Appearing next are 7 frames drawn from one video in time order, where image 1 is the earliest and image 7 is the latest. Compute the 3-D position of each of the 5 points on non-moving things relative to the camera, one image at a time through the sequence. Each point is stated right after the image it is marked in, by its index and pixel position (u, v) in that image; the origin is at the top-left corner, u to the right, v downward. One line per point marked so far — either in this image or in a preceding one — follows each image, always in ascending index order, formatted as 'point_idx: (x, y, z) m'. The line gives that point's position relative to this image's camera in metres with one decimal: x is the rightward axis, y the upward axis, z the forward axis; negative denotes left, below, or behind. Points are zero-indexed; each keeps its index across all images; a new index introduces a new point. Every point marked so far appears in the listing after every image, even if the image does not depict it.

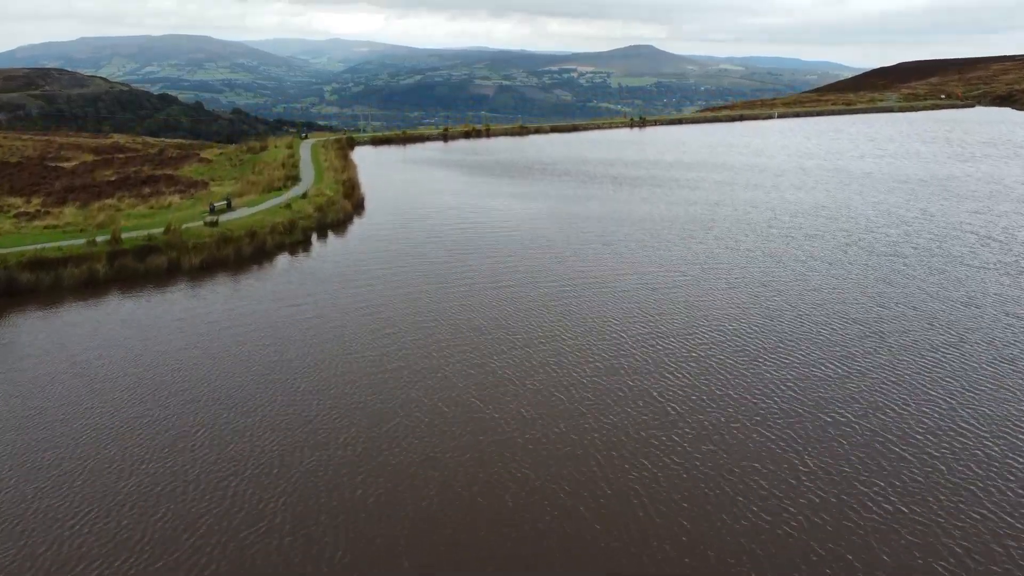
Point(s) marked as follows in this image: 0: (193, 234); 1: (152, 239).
0: (-9.9, +1.7, +19.6) m
1: (-10.8, +1.5, +19.0) m
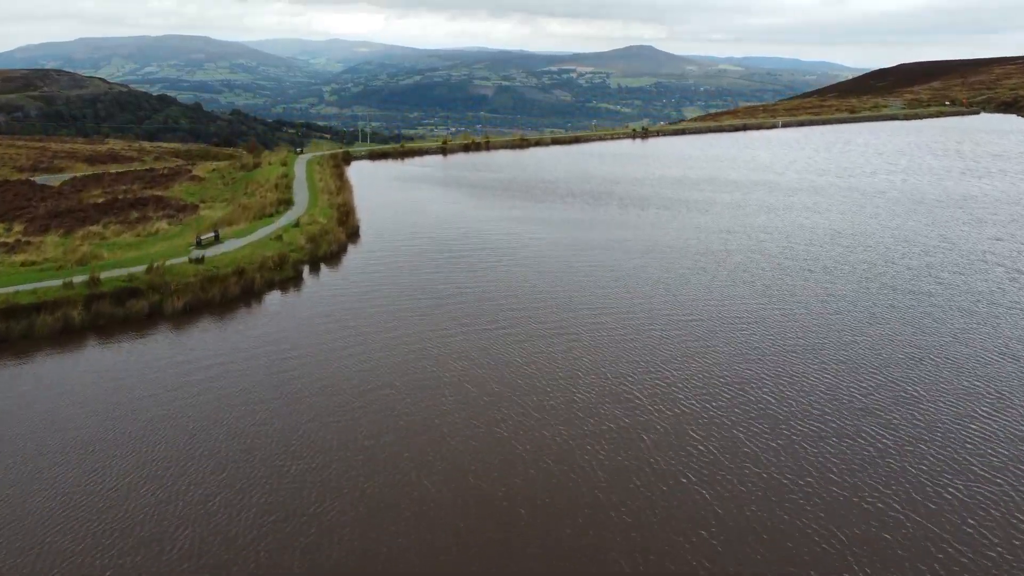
0: (-9.8, +0.5, +18.4) m
1: (-10.7, +0.3, +17.8) m
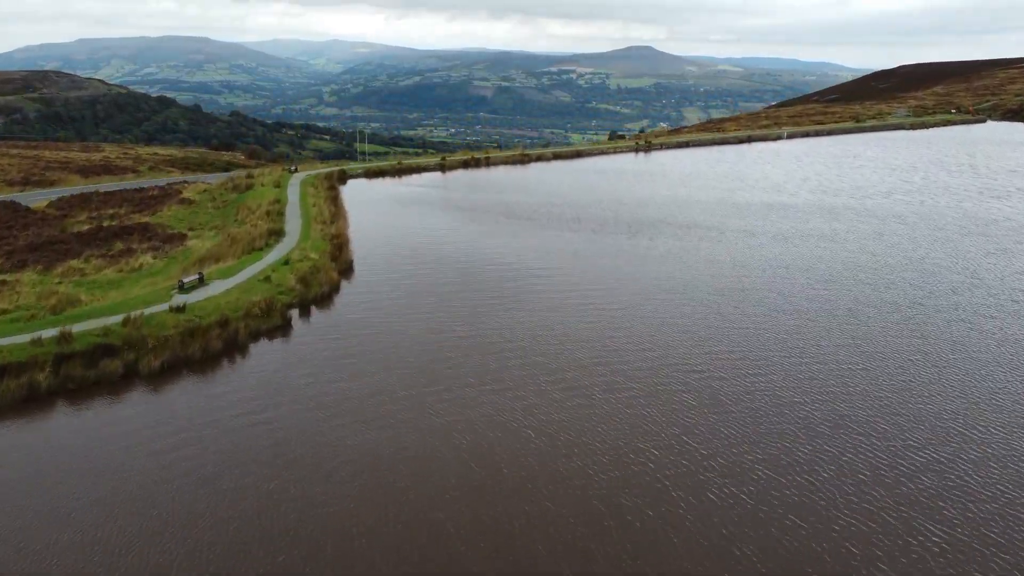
0: (-9.7, -1.0, +17.1) m
1: (-10.6, -1.2, +16.5) m
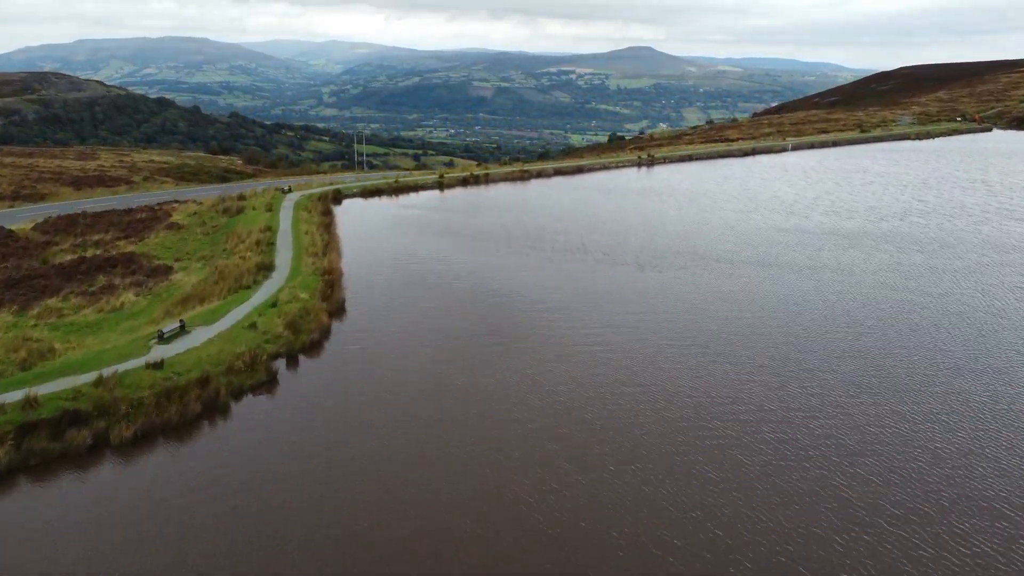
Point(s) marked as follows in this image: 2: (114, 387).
0: (-9.6, -2.4, +15.8) m
1: (-10.5, -2.6, +15.2) m
2: (-9.9, -2.4, +15.6) m
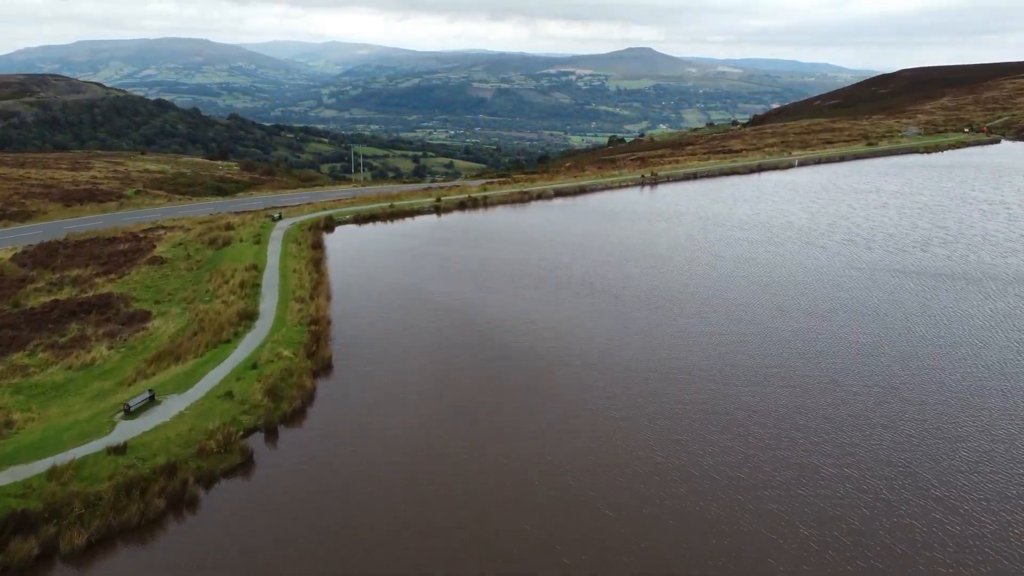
0: (-9.6, -4.2, +14.3) m
1: (-10.5, -4.4, +13.7) m
2: (-9.9, -4.3, +14.1) m
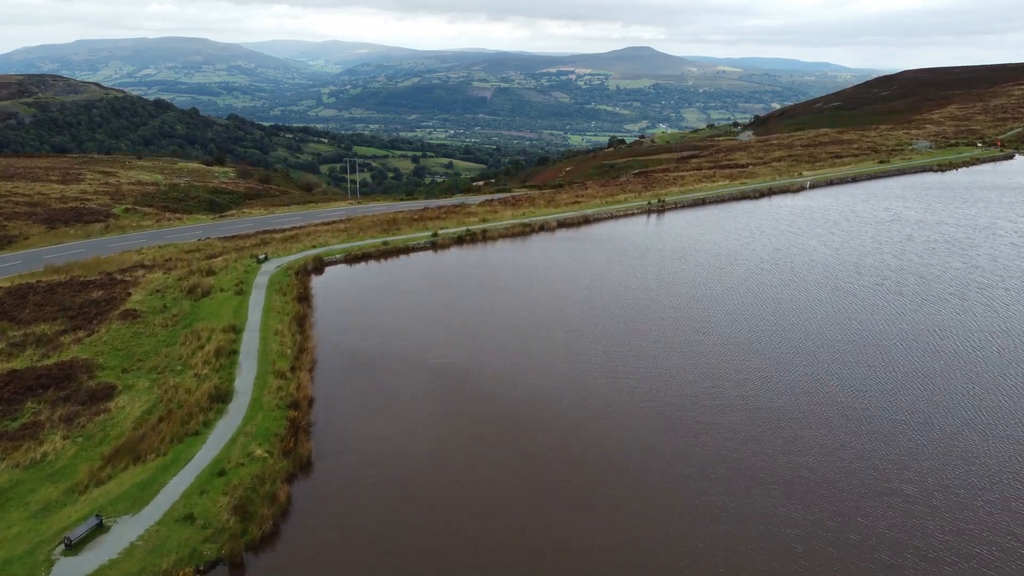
0: (-9.5, -6.8, +12.0) m
1: (-10.4, -7.0, +11.4) m
2: (-9.8, -6.9, +11.8) m
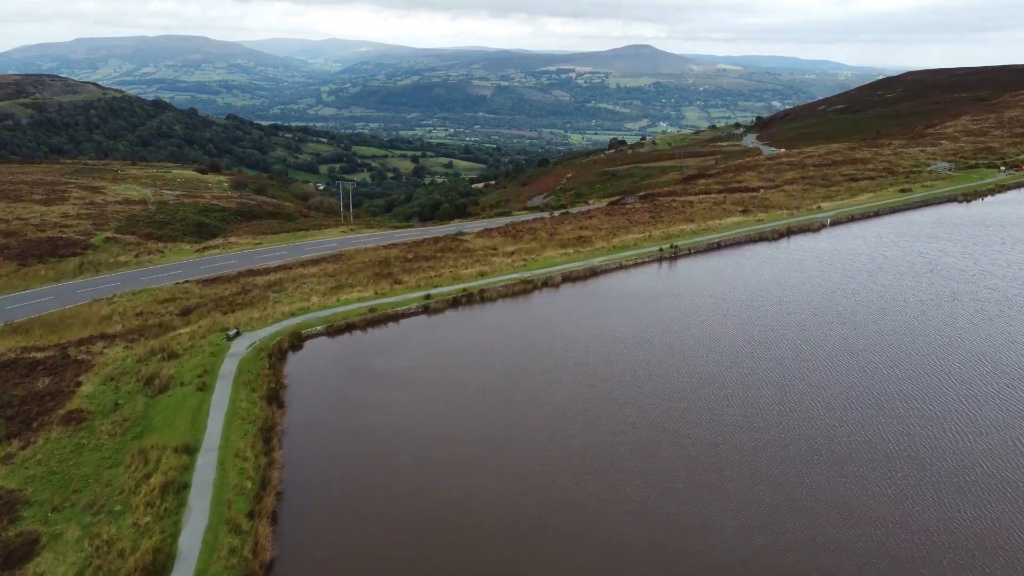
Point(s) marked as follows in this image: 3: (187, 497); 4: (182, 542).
0: (-9.5, -10.8, +8.3) m
1: (-10.4, -11.0, +7.7) m
2: (-9.8, -10.9, +8.1) m
3: (-10.3, -6.5, +19.9) m
4: (-9.4, -7.2, +18.0) m
